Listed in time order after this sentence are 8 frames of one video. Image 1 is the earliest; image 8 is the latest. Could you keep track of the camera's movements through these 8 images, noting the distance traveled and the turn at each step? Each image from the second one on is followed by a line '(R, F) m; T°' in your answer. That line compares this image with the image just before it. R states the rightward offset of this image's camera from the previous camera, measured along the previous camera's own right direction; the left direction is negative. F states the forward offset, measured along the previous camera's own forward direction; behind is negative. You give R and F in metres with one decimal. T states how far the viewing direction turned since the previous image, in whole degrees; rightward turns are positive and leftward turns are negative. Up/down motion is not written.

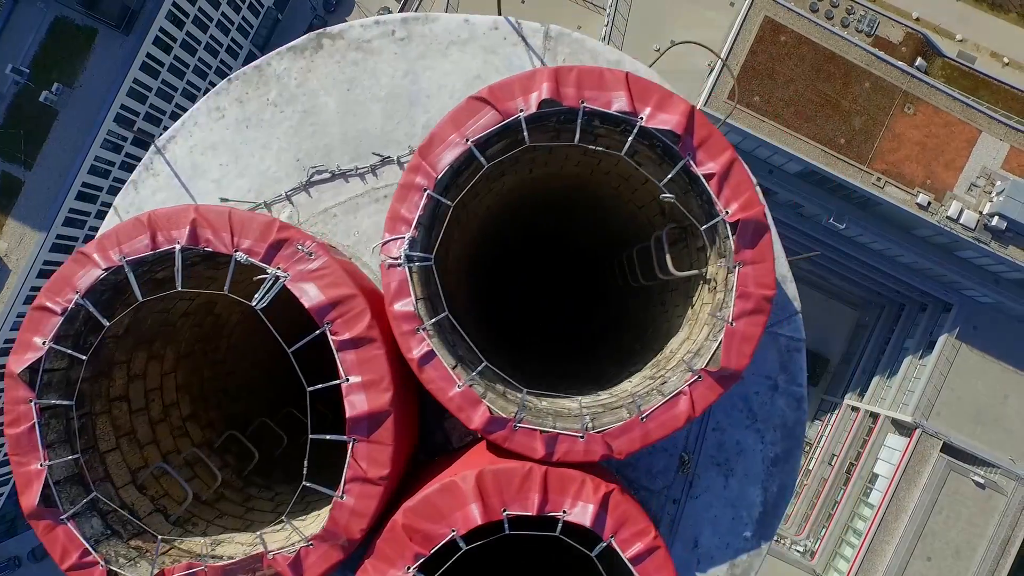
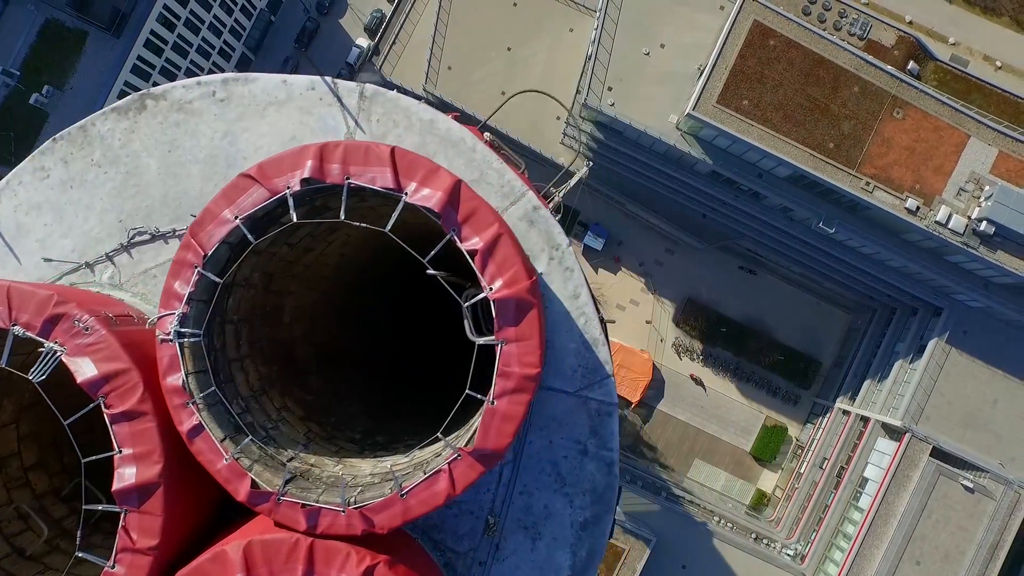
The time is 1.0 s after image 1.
(+0.5, 0.0) m; 0°
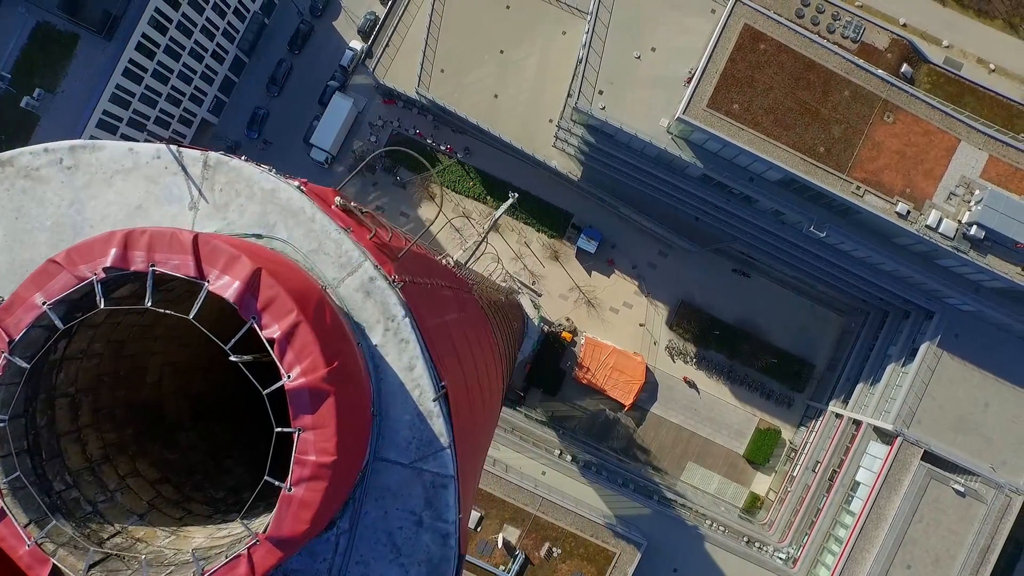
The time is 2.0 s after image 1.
(+0.5, 0.0) m; 0°
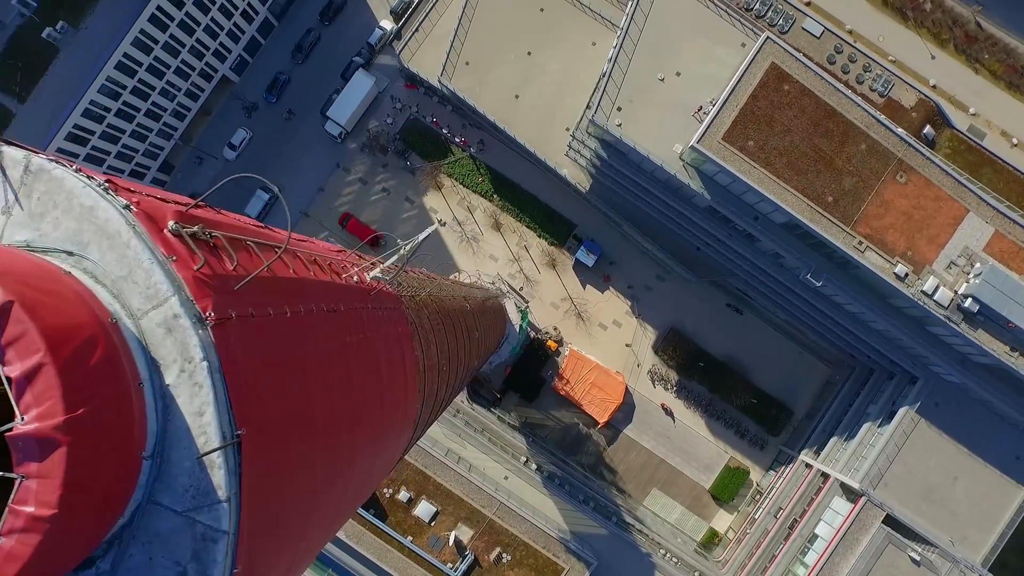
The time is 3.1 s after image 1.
(+0.5, +0.1) m; 0°
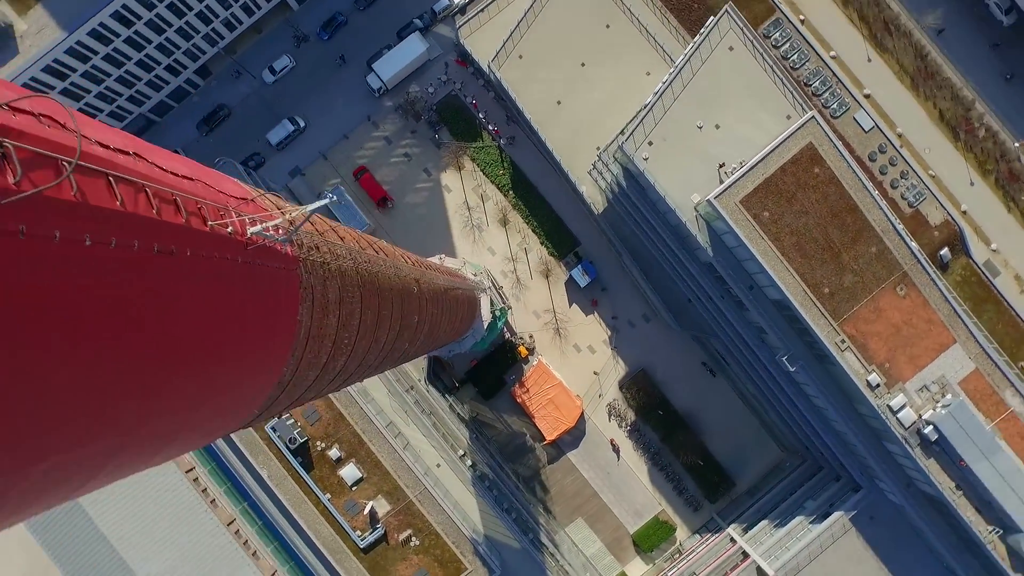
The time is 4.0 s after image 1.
(+0.7, 0.0) m; 0°
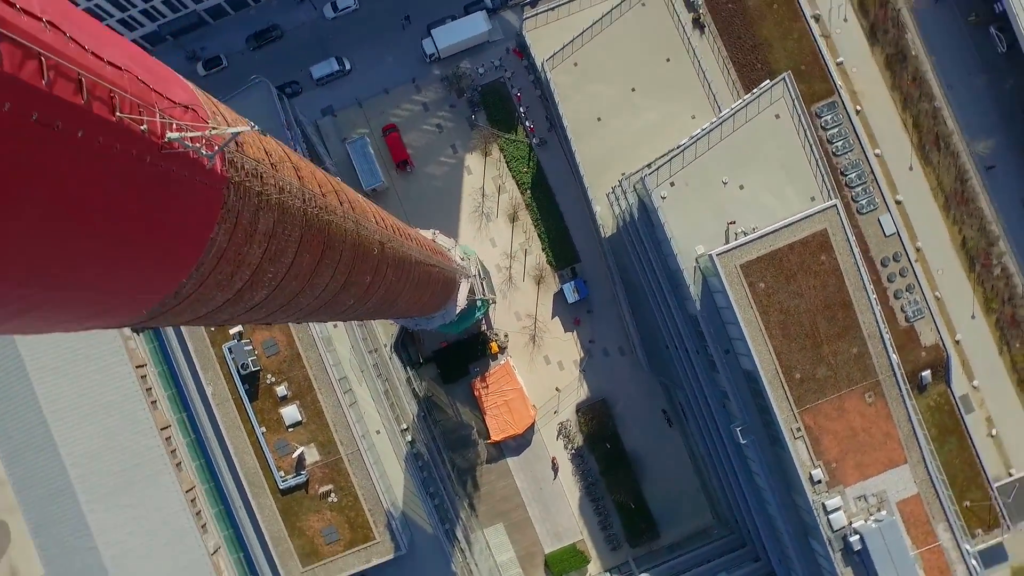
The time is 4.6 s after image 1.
(+0.6, 0.0) m; 0°
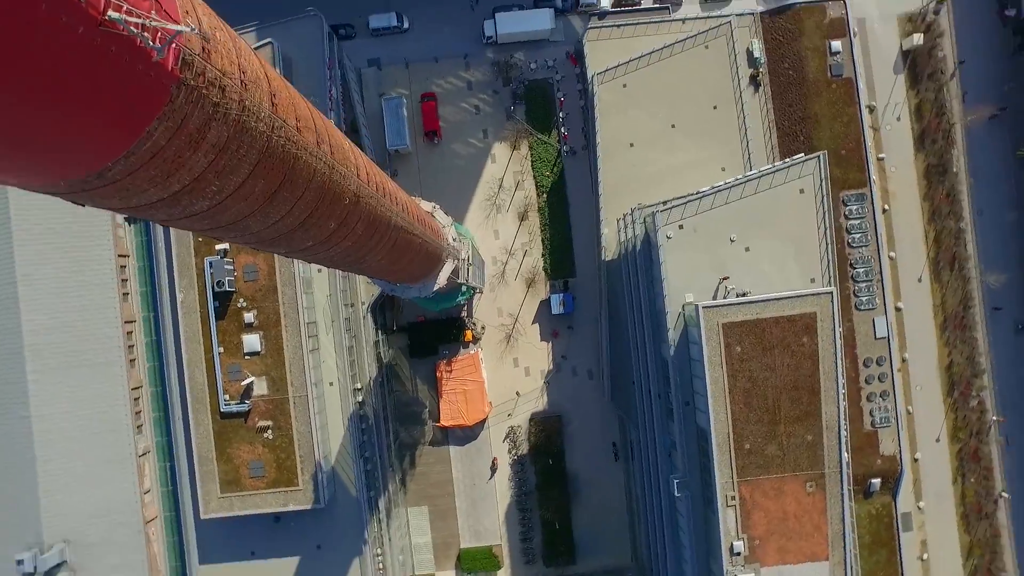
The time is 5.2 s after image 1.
(+0.7, 0.0) m; 0°
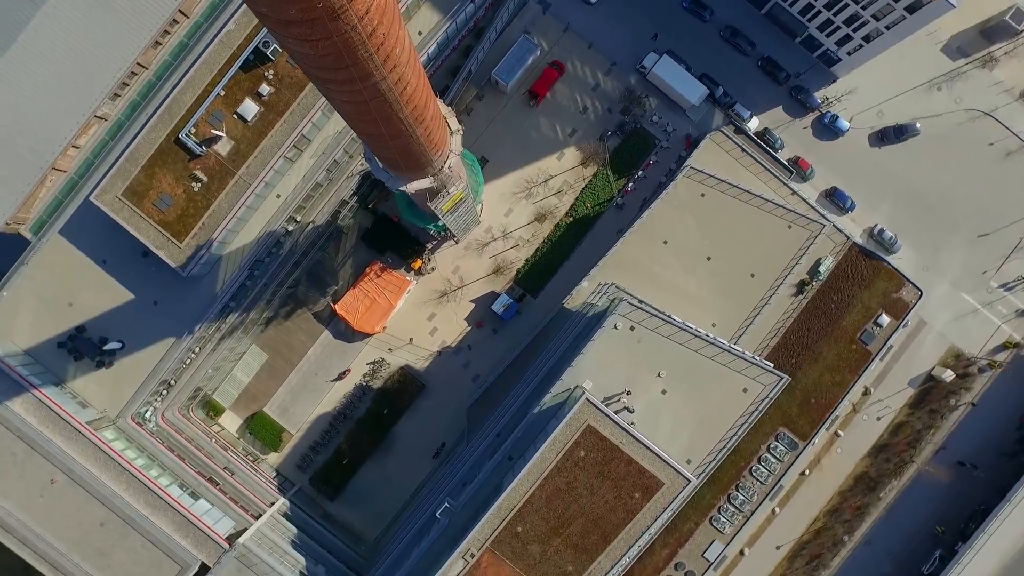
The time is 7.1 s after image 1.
(+2.3, +0.1) m; 0°
